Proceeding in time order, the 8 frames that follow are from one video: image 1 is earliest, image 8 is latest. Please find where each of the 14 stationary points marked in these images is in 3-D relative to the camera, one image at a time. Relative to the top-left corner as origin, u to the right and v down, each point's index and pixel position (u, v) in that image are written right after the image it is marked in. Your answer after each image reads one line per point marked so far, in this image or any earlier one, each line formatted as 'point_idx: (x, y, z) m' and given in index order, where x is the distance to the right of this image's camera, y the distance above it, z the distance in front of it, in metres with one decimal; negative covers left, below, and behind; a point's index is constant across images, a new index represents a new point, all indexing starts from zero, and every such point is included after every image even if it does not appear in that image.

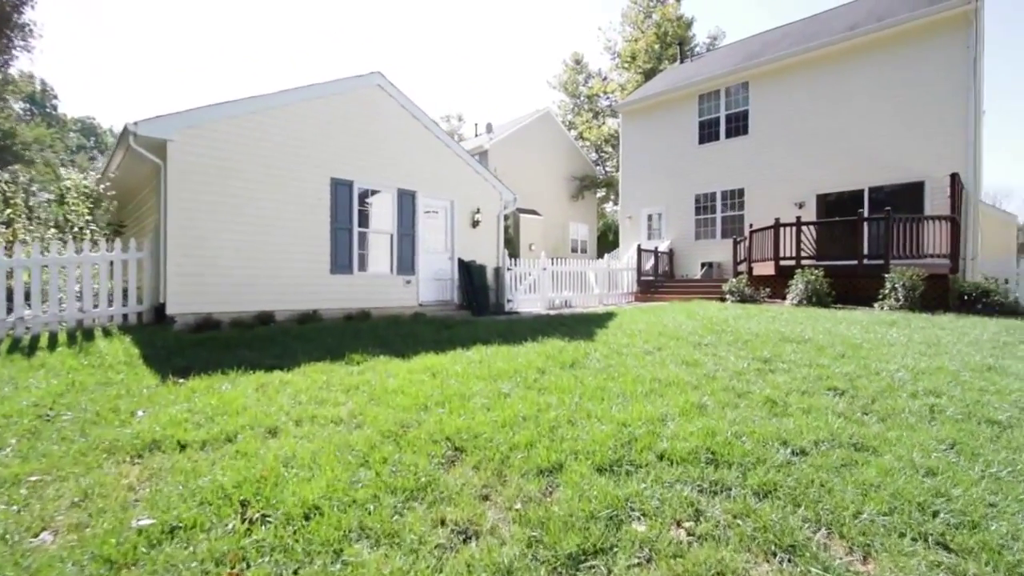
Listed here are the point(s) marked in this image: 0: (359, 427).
0: (-1.0, -0.9, +3.2) m
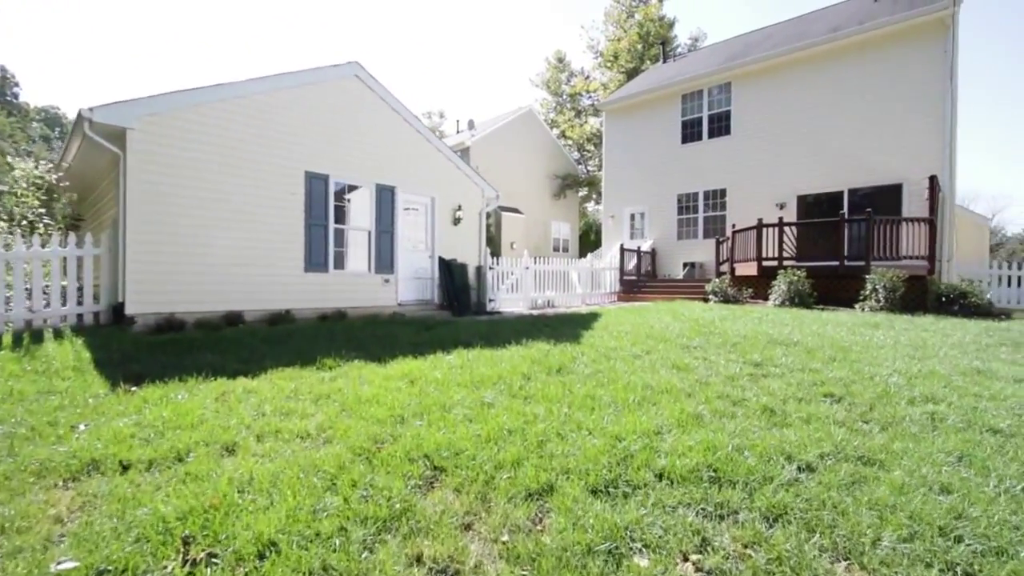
0: (-1.1, -0.9, +2.9) m
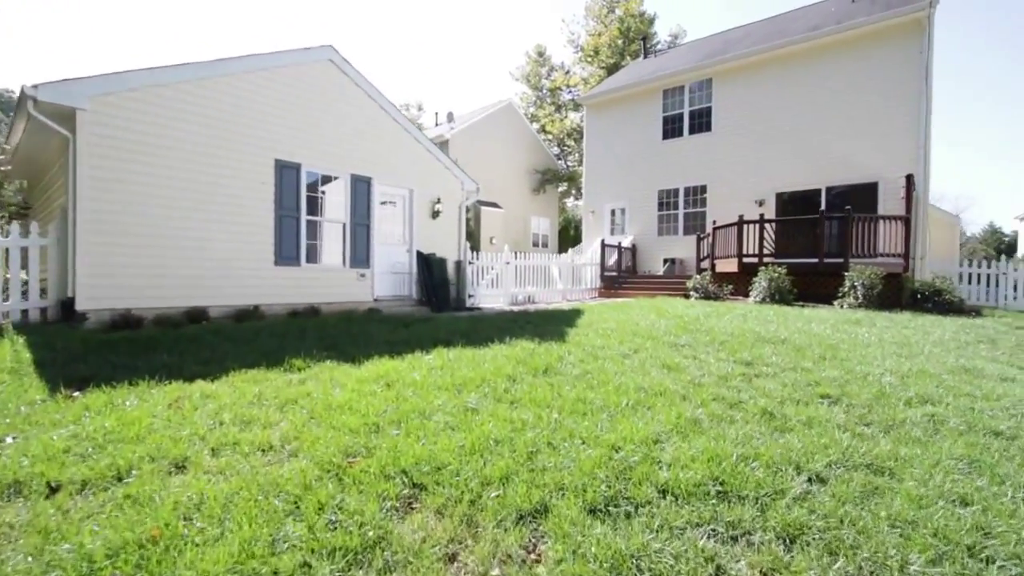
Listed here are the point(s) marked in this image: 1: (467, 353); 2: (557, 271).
0: (-1.2, -0.9, +2.6) m
1: (-0.4, -0.6, +4.6) m
2: (+1.3, +0.5, +14.3) m
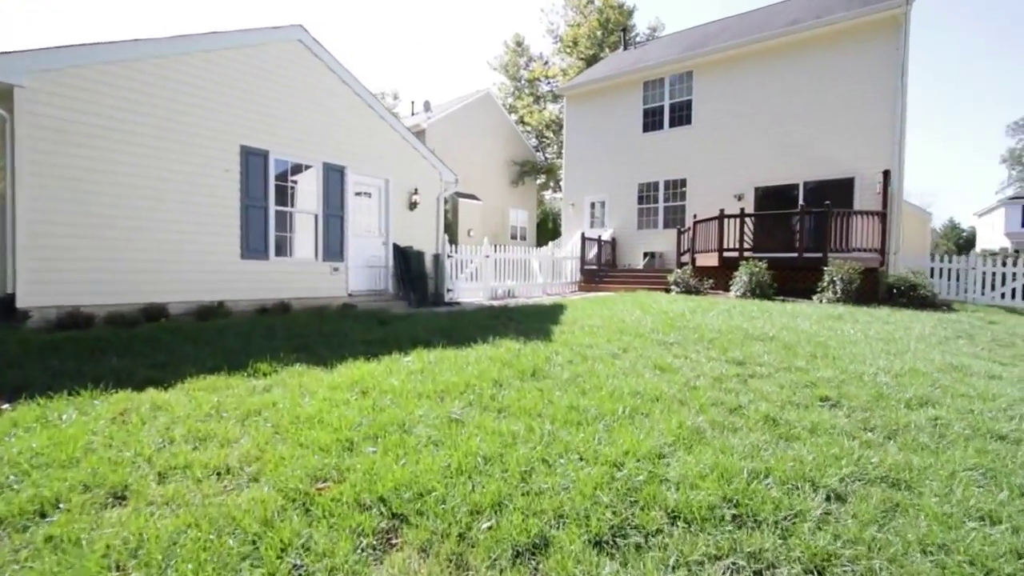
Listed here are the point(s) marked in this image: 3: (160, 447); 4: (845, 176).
0: (-1.2, -0.9, +2.2) m
1: (-0.6, -0.6, +4.3) m
2: (+0.7, +0.7, +14.0) m
3: (-1.9, -0.9, +2.6) m
4: (+9.4, +3.2, +13.7) m
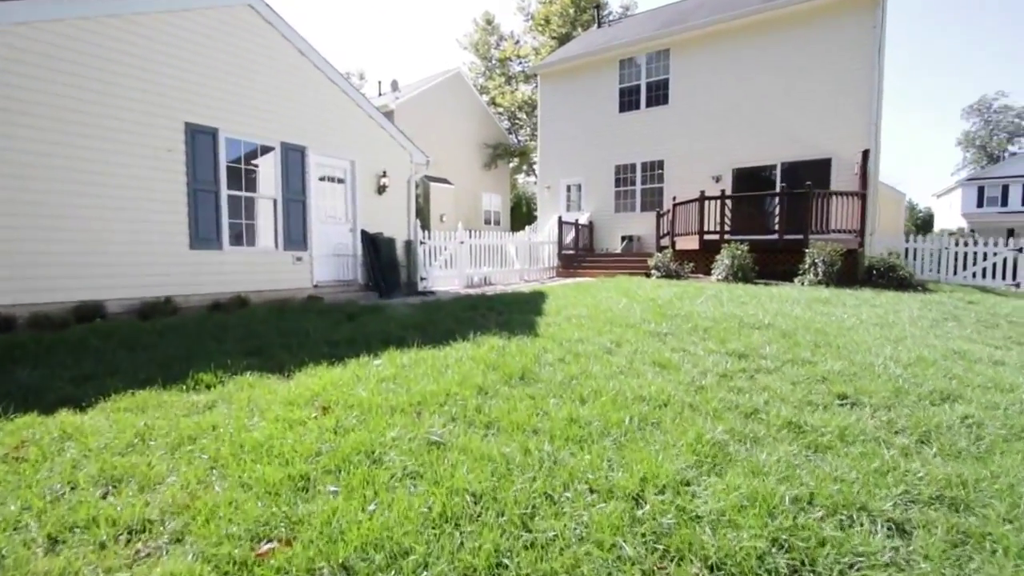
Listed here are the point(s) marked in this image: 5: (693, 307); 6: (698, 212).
0: (-1.2, -0.9, +1.7) m
1: (-0.7, -0.5, +3.8) m
2: (+0.1, +1.0, +13.5) m
3: (-1.9, -0.9, +2.1) m
4: (+8.7, +3.7, +13.6) m
5: (+2.4, -0.3, +6.5) m
6: (+4.8, +1.9, +12.5) m
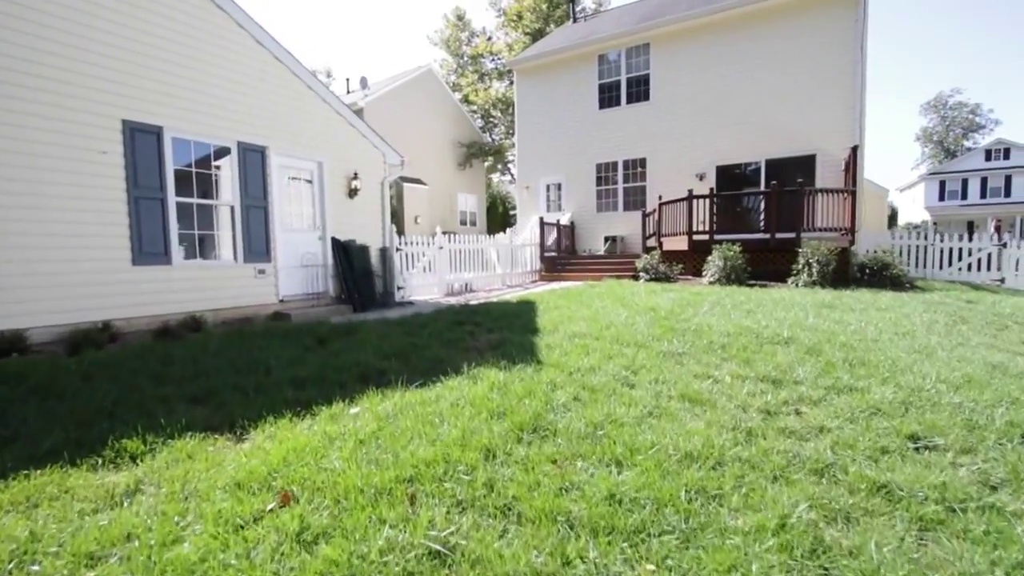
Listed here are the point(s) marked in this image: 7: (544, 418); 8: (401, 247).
0: (-1.0, -1.1, +1.0) m
1: (-0.6, -0.7, +3.2) m
2: (-0.4, +0.9, +12.9) m
3: (-1.8, -1.1, +1.3) m
4: (+8.1, +3.7, +13.4) m
5: (+2.3, -0.4, +6.0) m
6: (+4.3, +1.9, +12.1) m
7: (+0.2, -0.8, +2.9) m
8: (-2.3, +0.9, +10.2) m
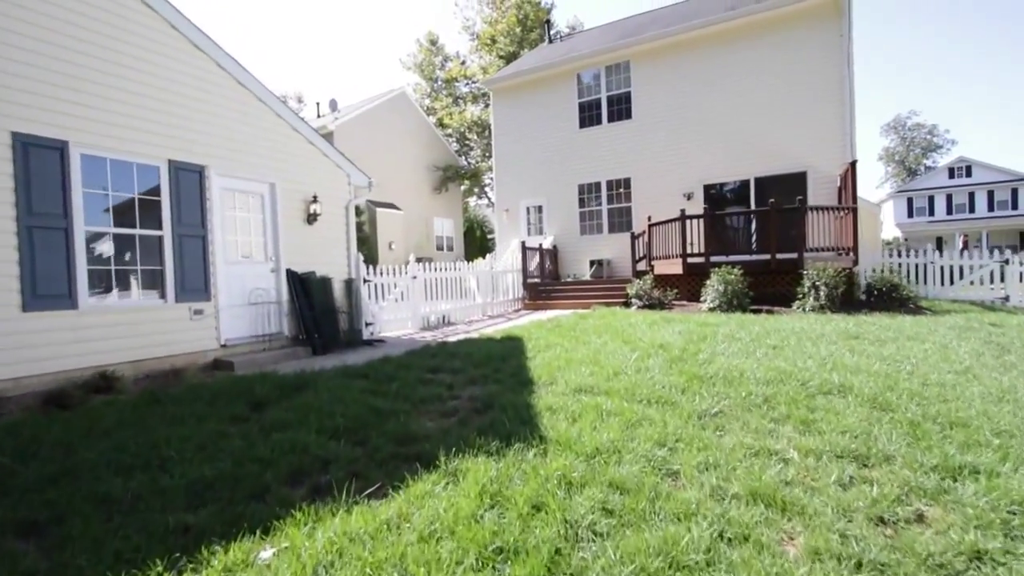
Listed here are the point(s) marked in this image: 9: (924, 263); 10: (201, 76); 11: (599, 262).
0: (-0.9, -1.3, -0.1) m
1: (-0.6, -1.0, +2.1) m
2: (-0.9, +0.1, +11.8) m
3: (-1.7, -1.3, +0.1) m
4: (+7.6, +3.1, +12.9) m
5: (+2.2, -0.7, +5.0) m
6: (+3.8, +1.3, +11.3) m
7: (+0.2, -1.0, +1.9) m
8: (-2.7, +0.2, +9.1) m
9: (+9.8, +0.6, +11.6) m
10: (-4.4, +3.0, +6.7) m
11: (+2.7, +0.8, +15.2) m
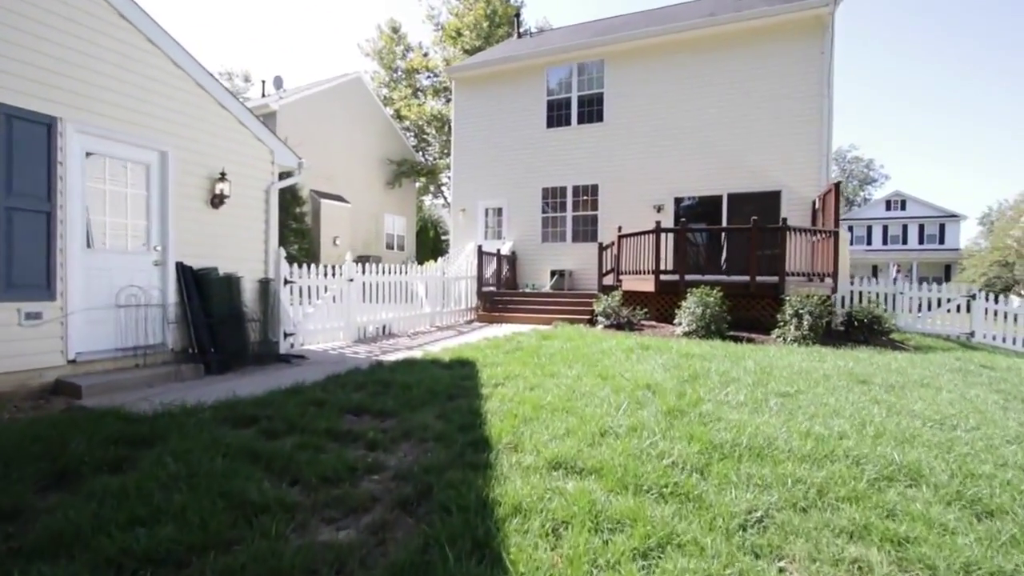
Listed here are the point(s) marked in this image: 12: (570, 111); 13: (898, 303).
0: (-0.8, -1.4, -1.5) m
1: (-0.7, -1.1, +0.7) m
2: (-1.9, 0.0, +10.4) m
3: (-1.6, -1.4, -1.3) m
4: (+6.6, +2.5, +12.3) m
5: (+1.8, -1.0, +3.9) m
6: (+2.9, +0.9, +10.3) m
7: (+0.1, -1.2, +0.6) m
8: (-3.4, +0.2, +7.5) m
9: (+8.8, -0.1, +11.2) m
10: (-4.7, +3.0, +5.0) m
11: (+1.4, +0.5, +14.1) m
12: (+1.7, +5.4, +14.7) m
13: (+8.9, -0.4, +11.1) m
